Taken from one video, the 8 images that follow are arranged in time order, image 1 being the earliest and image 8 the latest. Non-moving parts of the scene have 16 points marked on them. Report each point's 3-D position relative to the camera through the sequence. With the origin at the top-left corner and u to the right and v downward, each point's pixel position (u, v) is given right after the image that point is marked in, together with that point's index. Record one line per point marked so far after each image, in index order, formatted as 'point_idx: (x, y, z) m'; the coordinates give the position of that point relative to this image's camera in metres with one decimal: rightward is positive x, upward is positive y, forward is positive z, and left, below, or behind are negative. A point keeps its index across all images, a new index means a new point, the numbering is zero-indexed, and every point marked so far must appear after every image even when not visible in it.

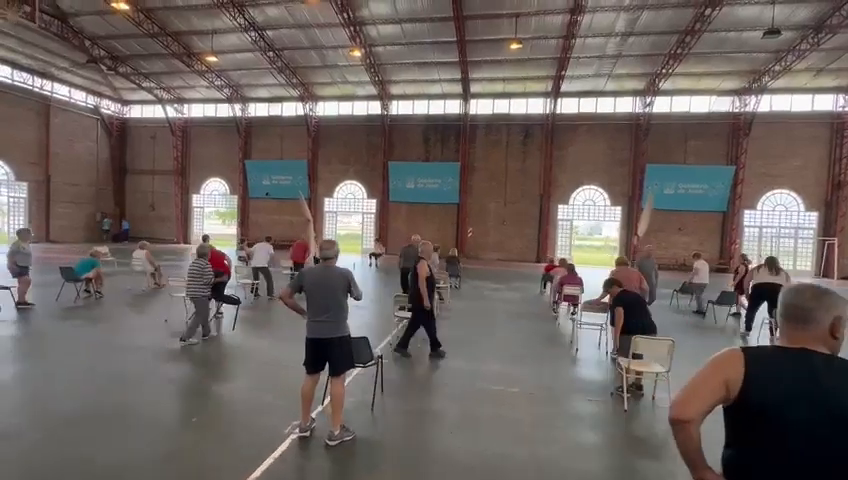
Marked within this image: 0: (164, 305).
0: (-5.1, -1.3, +7.8) m
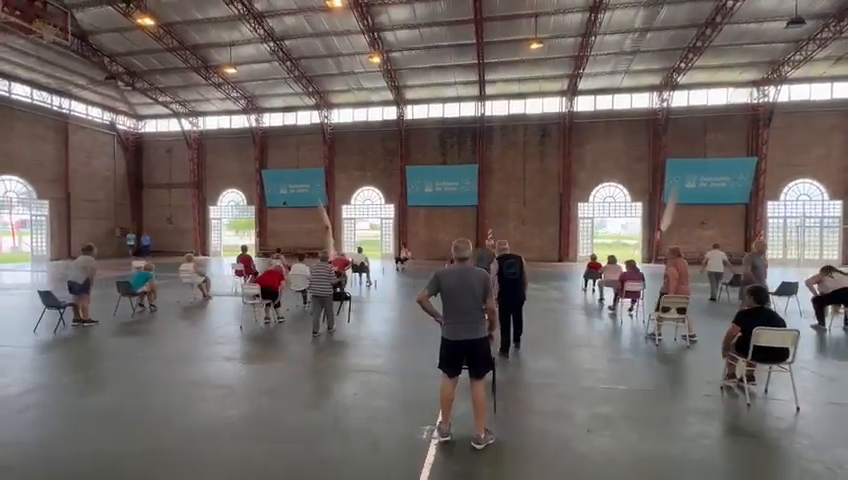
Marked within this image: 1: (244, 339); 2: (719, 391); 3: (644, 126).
0: (-4.1, -1.5, +7.8) m
1: (-2.9, -1.6, +6.4) m
2: (+3.0, -1.5, +4.0) m
3: (+10.7, +5.6, +18.9) m
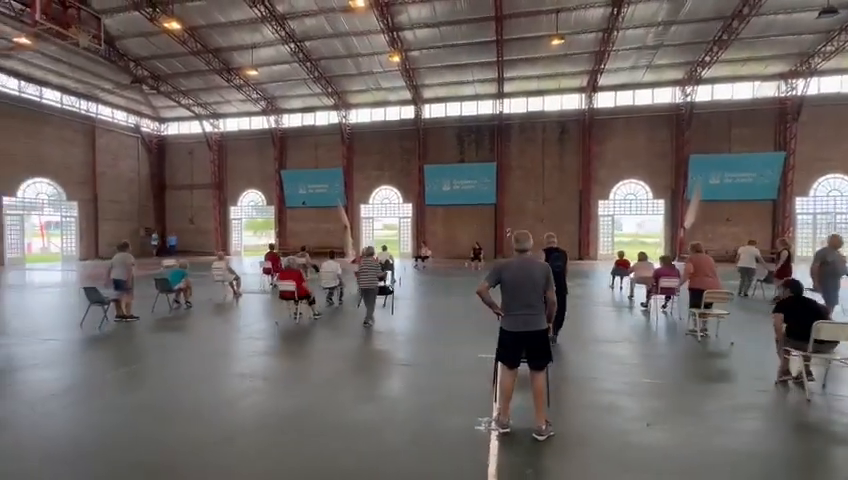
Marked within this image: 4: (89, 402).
0: (-3.5, -1.5, +8.0) m
1: (-2.3, -1.6, +6.5) m
2: (+3.5, -1.5, +3.9) m
3: (+11.6, +5.7, +18.5) m
4: (-3.5, -1.6, +3.9) m
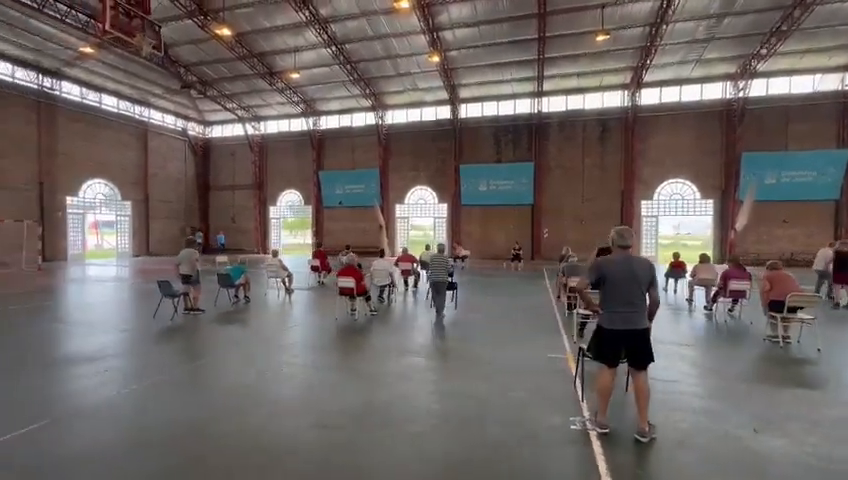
0: (-2.5, -1.4, +8.2) m
1: (-1.4, -1.5, +6.6) m
2: (+4.2, -1.5, +3.6) m
3: (+13.4, +5.6, +17.7) m
4: (-2.7, -1.6, +4.1) m
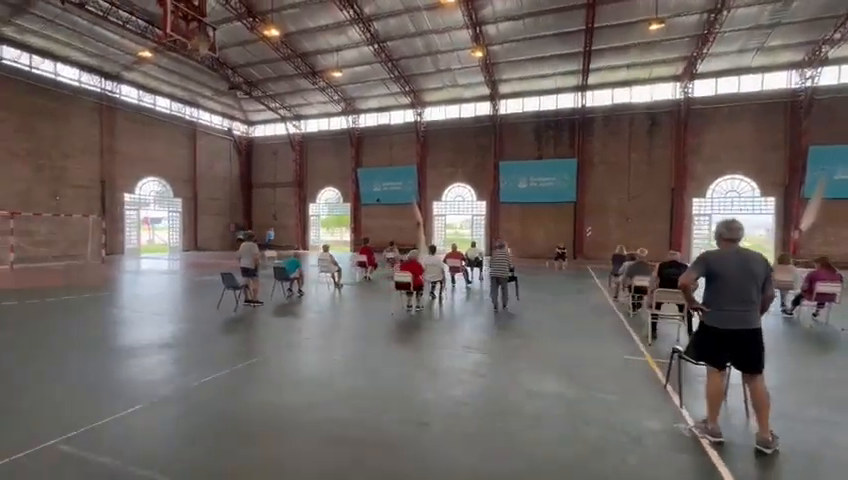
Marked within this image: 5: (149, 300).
0: (-1.4, -1.3, +8.2) m
1: (-0.5, -1.4, +6.6) m
2: (+4.9, -1.4, +3.2) m
3: (+15.2, +5.6, +16.5) m
4: (-2.0, -1.5, +4.2) m
5: (-6.6, -1.4, +9.2) m
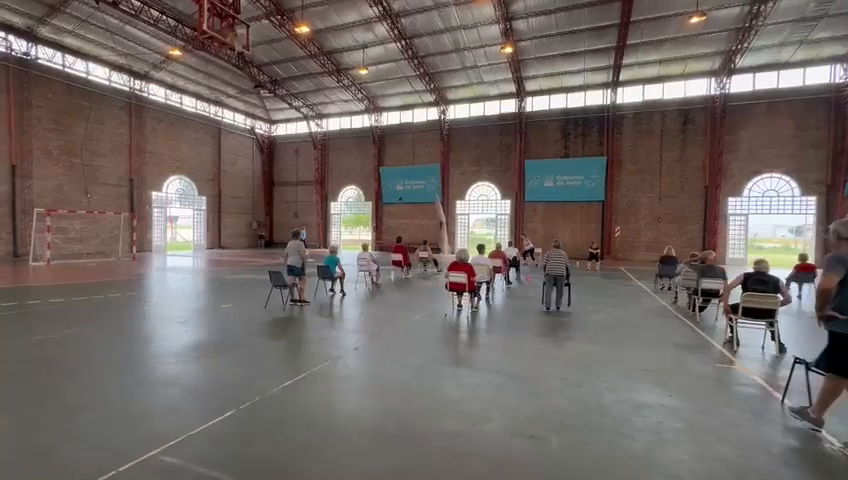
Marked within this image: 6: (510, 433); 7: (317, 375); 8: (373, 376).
0: (-0.5, -1.3, +8.0) m
1: (+0.4, -1.4, +6.4) m
2: (+5.7, -1.5, +2.8) m
3: (+16.3, +5.5, +15.9) m
4: (-1.2, -1.5, +4.1) m
5: (-5.6, -1.4, +9.2) m
6: (+0.6, -1.5, +2.9) m
7: (-1.1, -1.5, +4.2) m
8: (-0.5, -1.5, +4.1) m
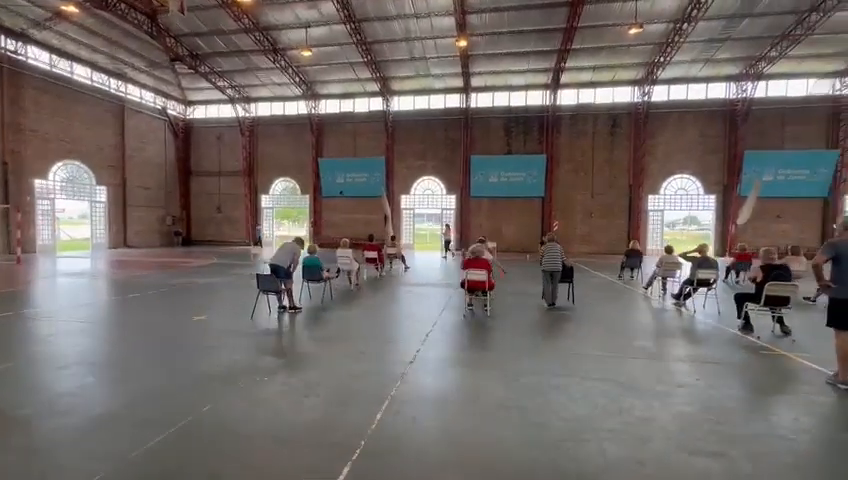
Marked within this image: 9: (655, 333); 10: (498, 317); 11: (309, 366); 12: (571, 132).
0: (-0.7, -1.2, +7.4) m
1: (+0.6, -1.3, +6.0) m
2: (+6.5, -1.4, +3.6) m
3: (+14.1, +5.9, +18.5) m
4: (-0.5, -1.4, +3.4) m
5: (-5.9, -1.3, +7.5) m
6: (+1.5, -1.5, +2.6) m
7: (-0.5, -1.4, +3.5) m
8: (+0.1, -1.4, +3.6) m
9: (+3.2, -1.3, +5.6) m
10: (+1.1, -1.3, +6.3) m
11: (-1.1, -1.4, +4.1) m
12: (+7.5, +5.5, +19.7) m
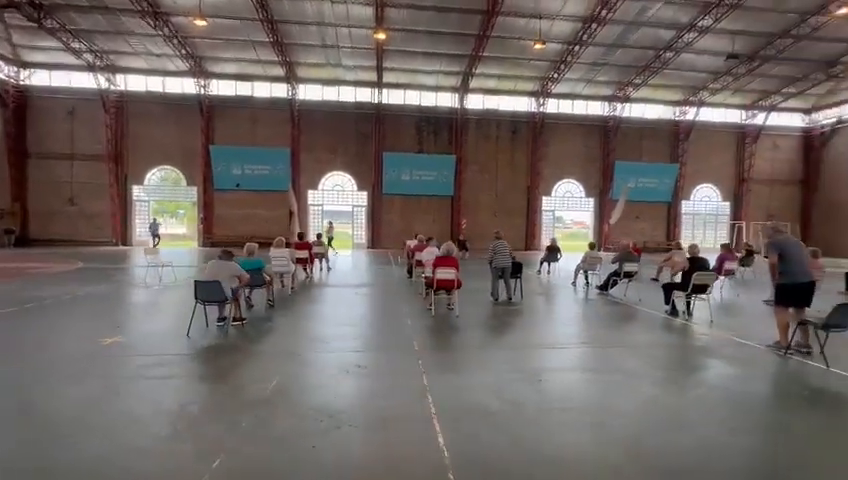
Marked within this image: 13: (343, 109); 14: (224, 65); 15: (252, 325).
0: (-1.6, -1.2, +6.8) m
1: (0.0, -1.3, +5.7) m
2: (+6.4, -1.3, +5.1) m
3: (+9.6, +6.1, +21.5) m
4: (-0.3, -1.4, +3.0) m
5: (-6.6, -1.3, +5.4) m
6: (+1.8, -1.4, +2.7) m
7: (-0.3, -1.4, +3.1) m
8: (+0.3, -1.4, +3.3) m
9: (+2.7, -1.3, +6.1) m
10: (+0.5, -1.3, +6.3) m
11: (-1.1, -1.4, +3.5) m
12: (+2.9, +5.7, +20.8) m
13: (-4.2, +6.7, +19.8) m
14: (-9.3, +8.3, +18.2) m
15: (-2.6, -1.2, +5.3) m
